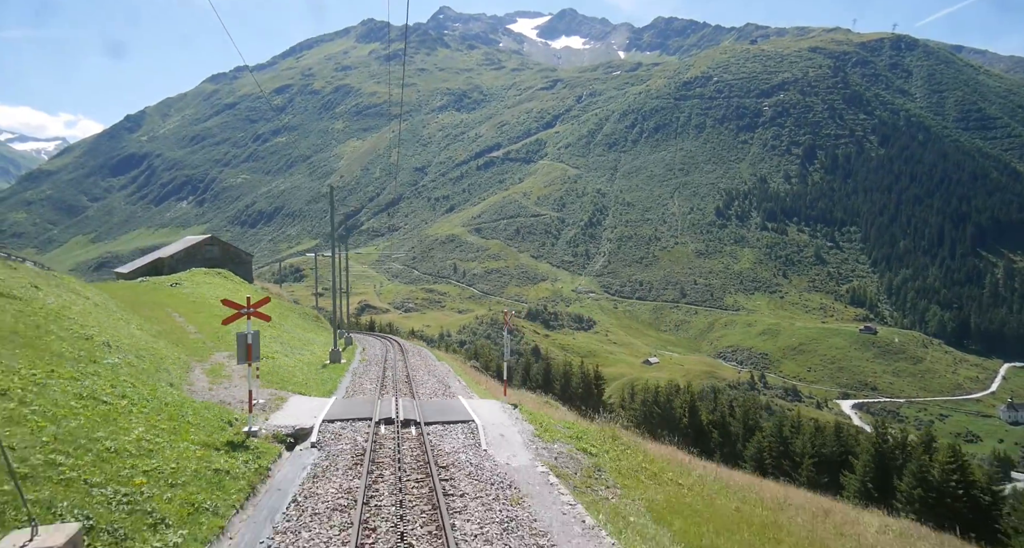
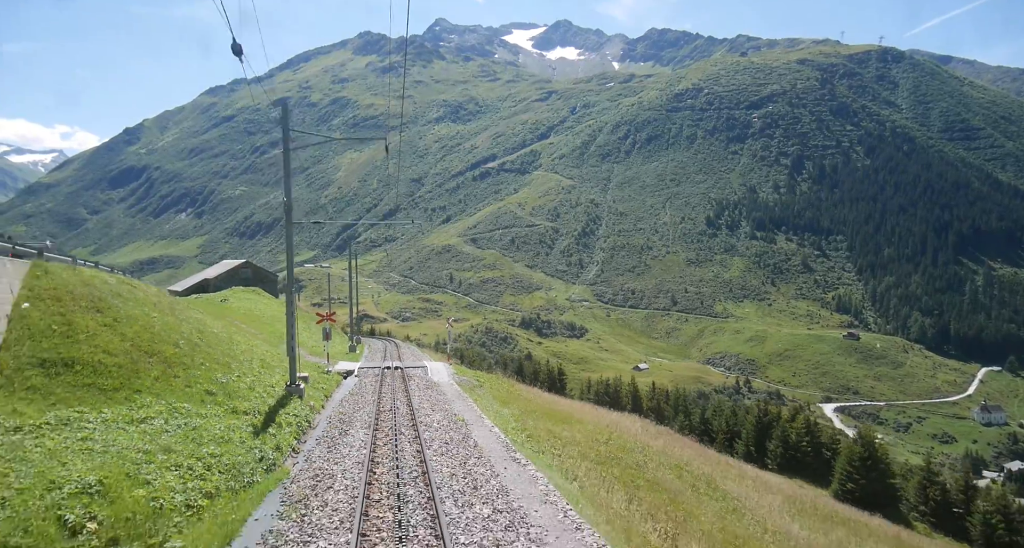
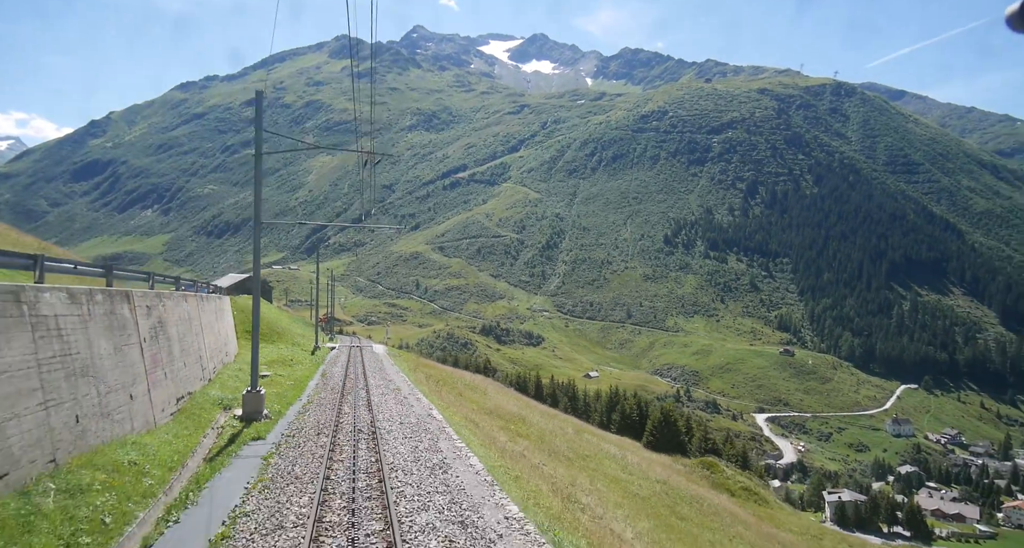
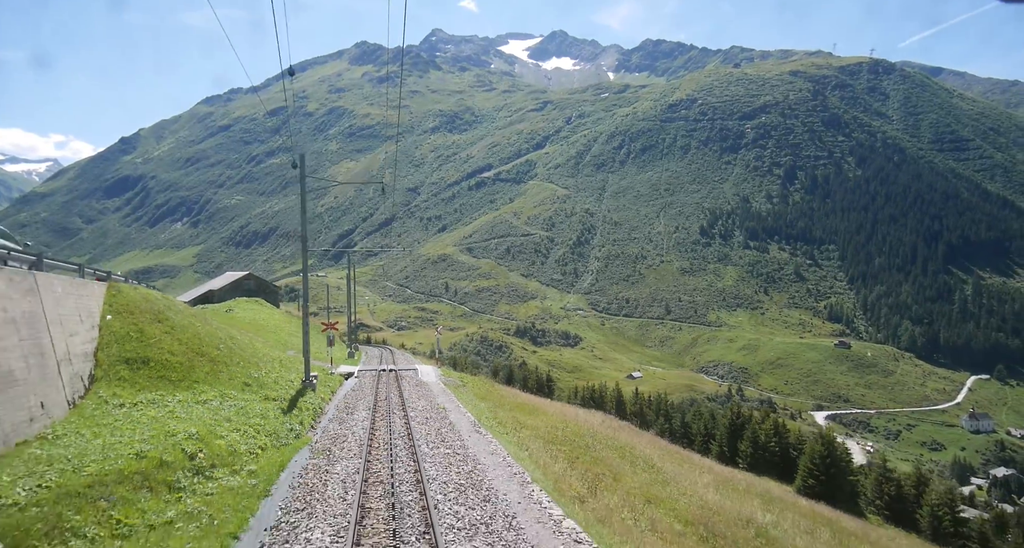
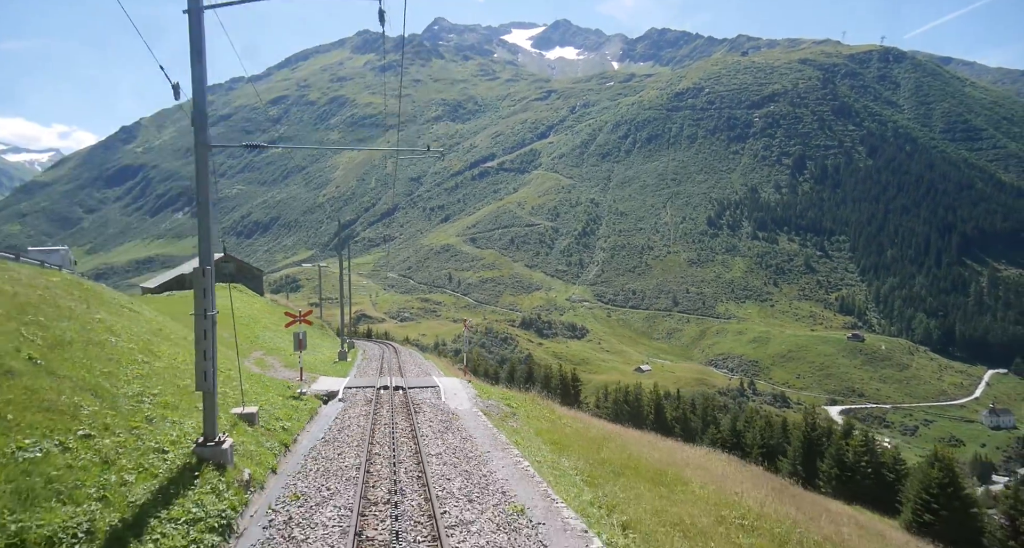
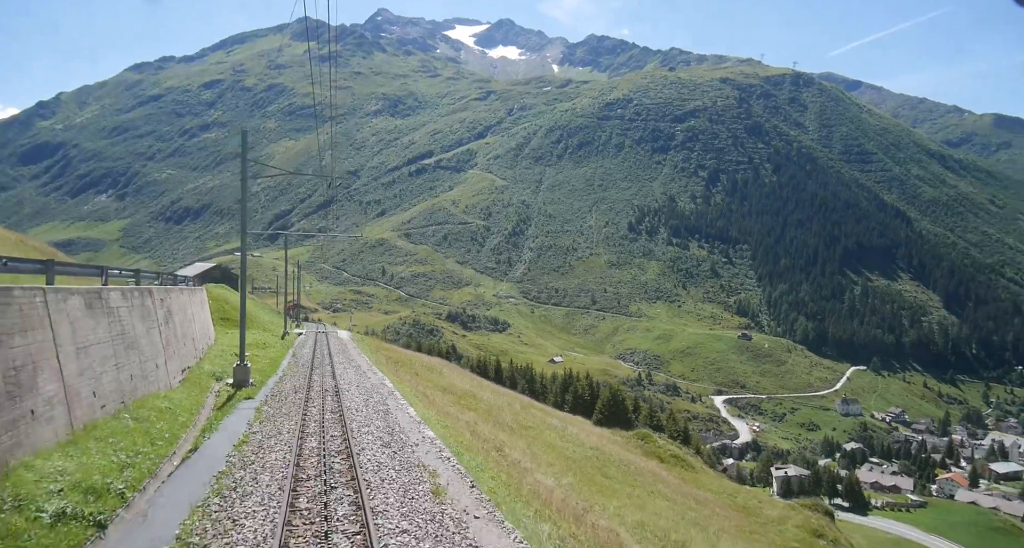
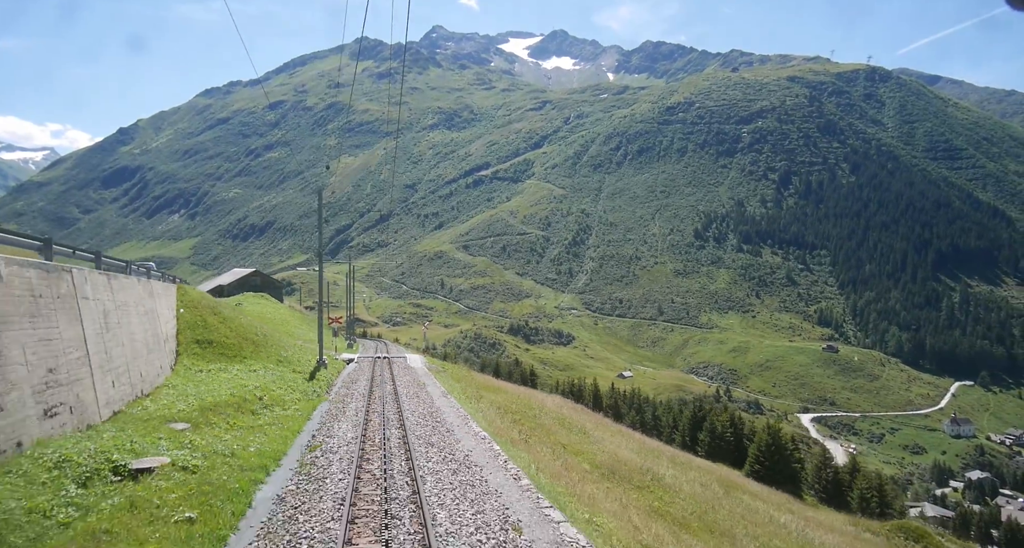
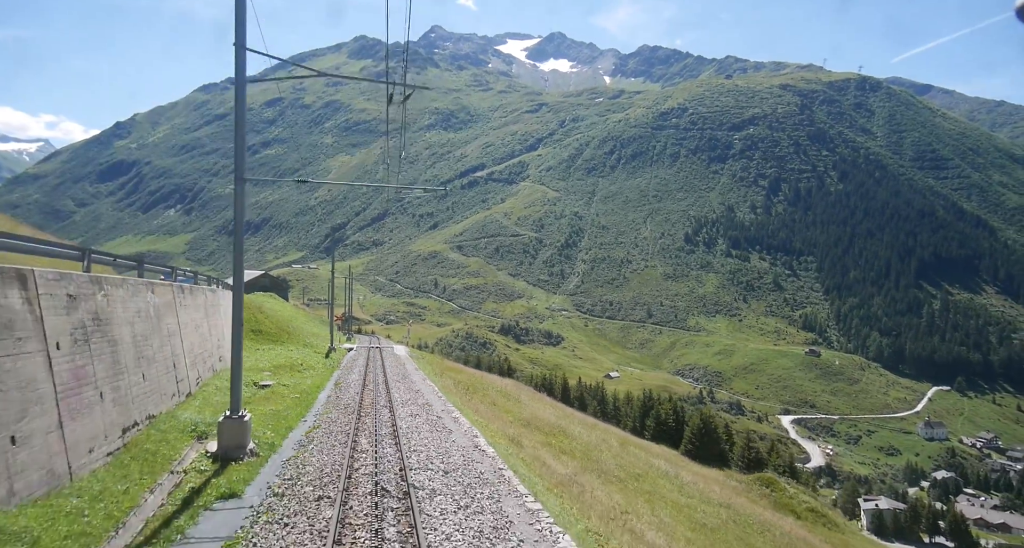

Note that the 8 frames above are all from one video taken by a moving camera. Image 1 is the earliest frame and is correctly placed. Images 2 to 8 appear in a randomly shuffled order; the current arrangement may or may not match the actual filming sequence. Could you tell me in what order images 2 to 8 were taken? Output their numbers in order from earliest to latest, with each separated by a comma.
5, 2, 4, 7, 8, 3, 6
